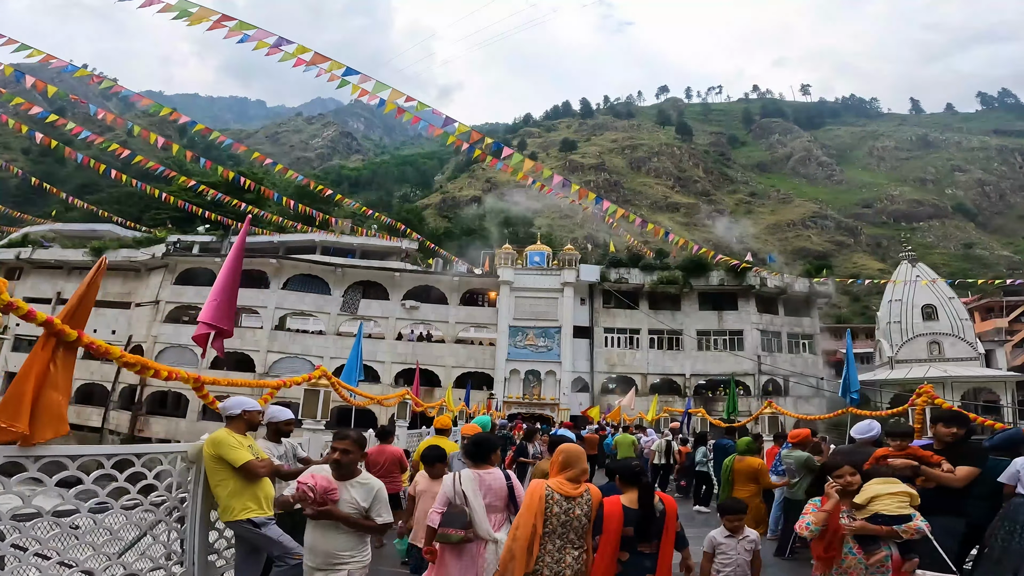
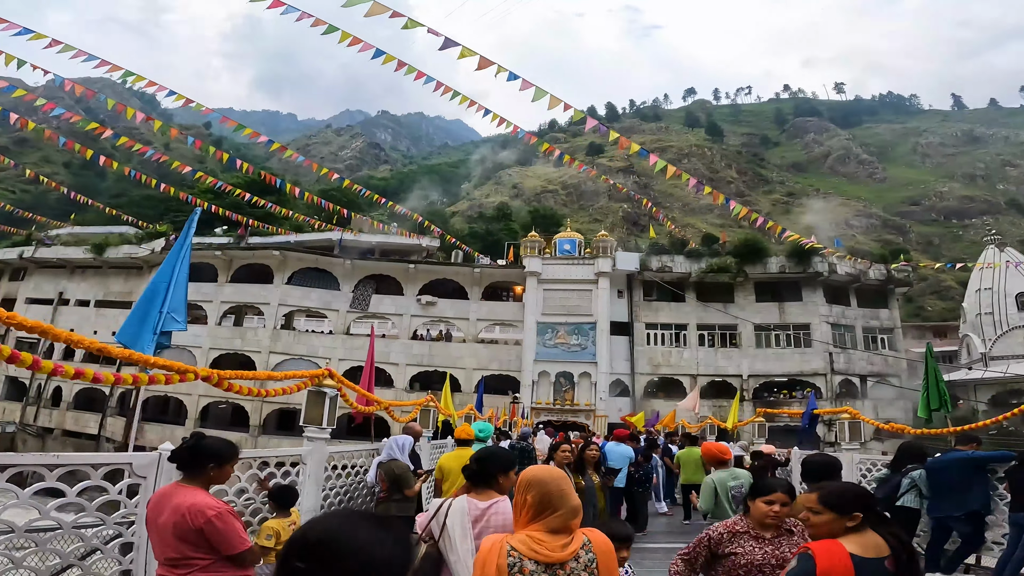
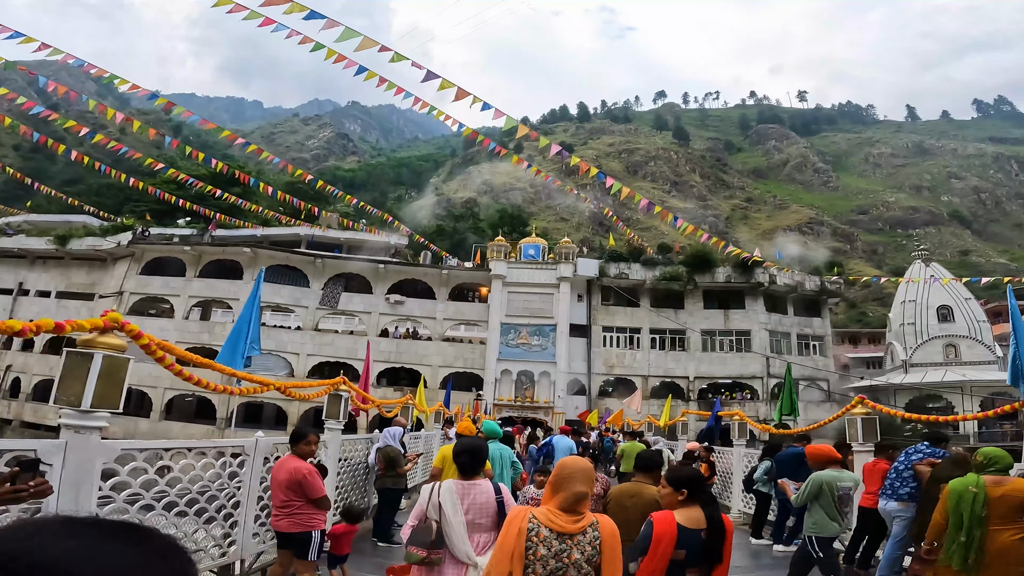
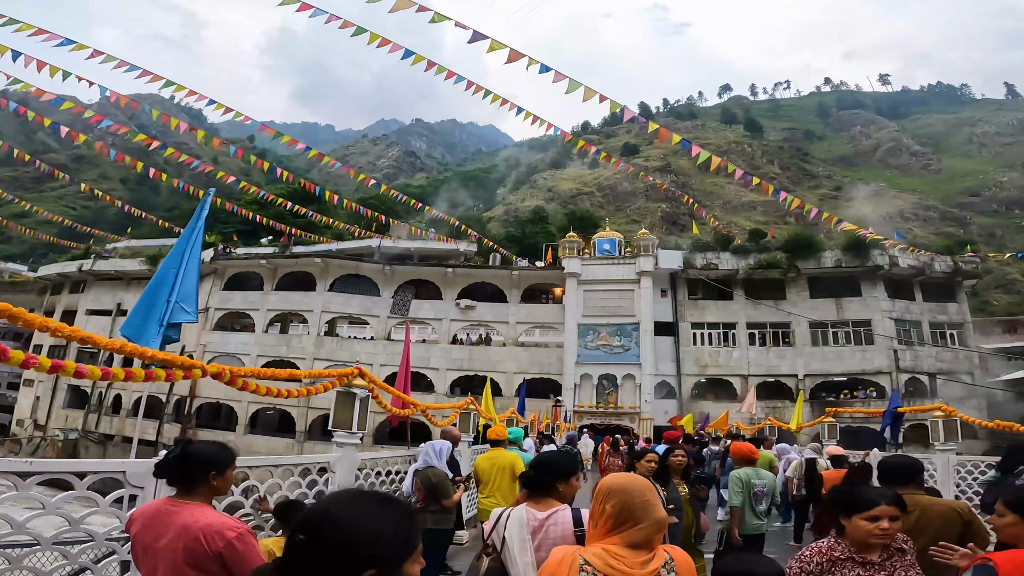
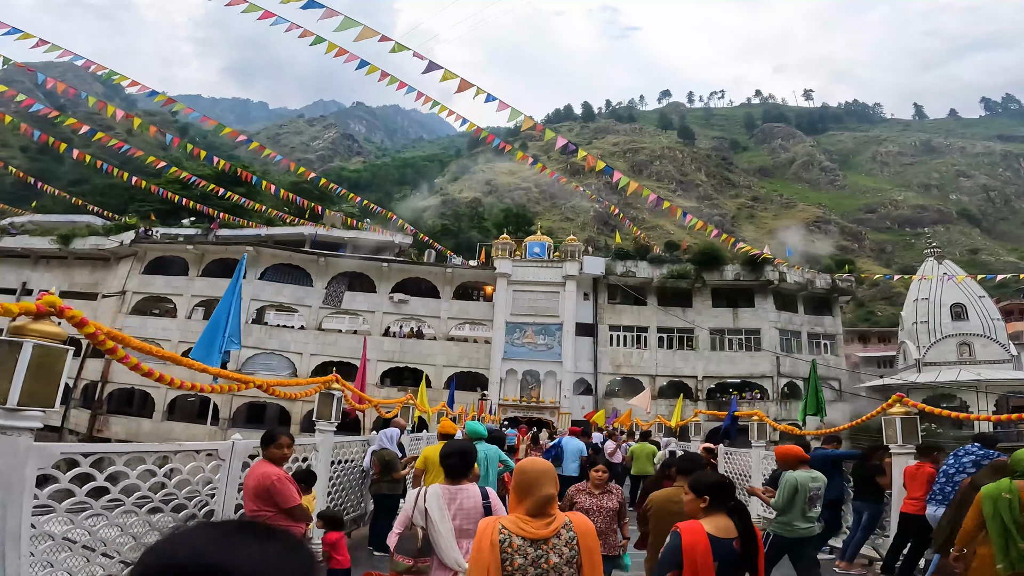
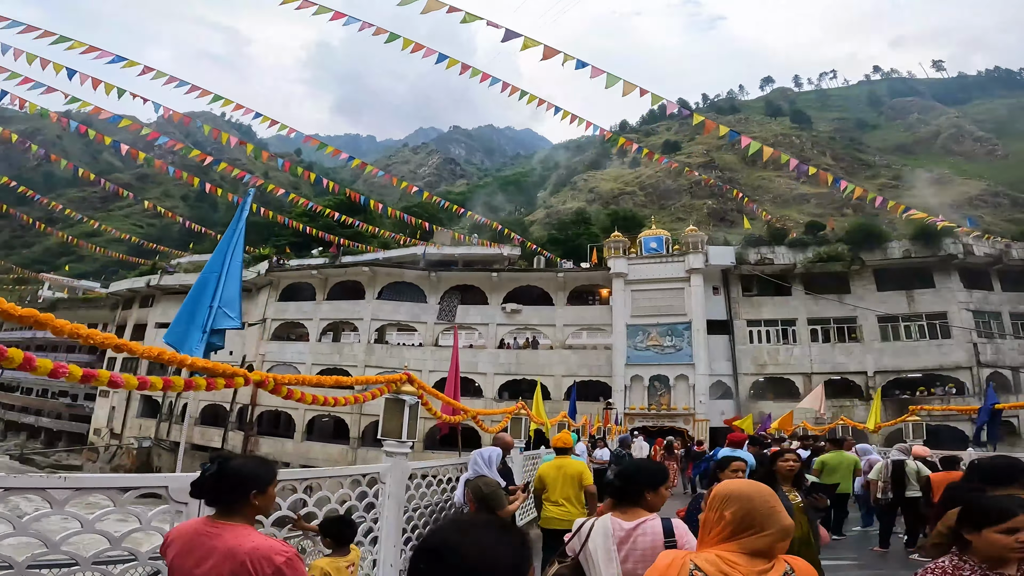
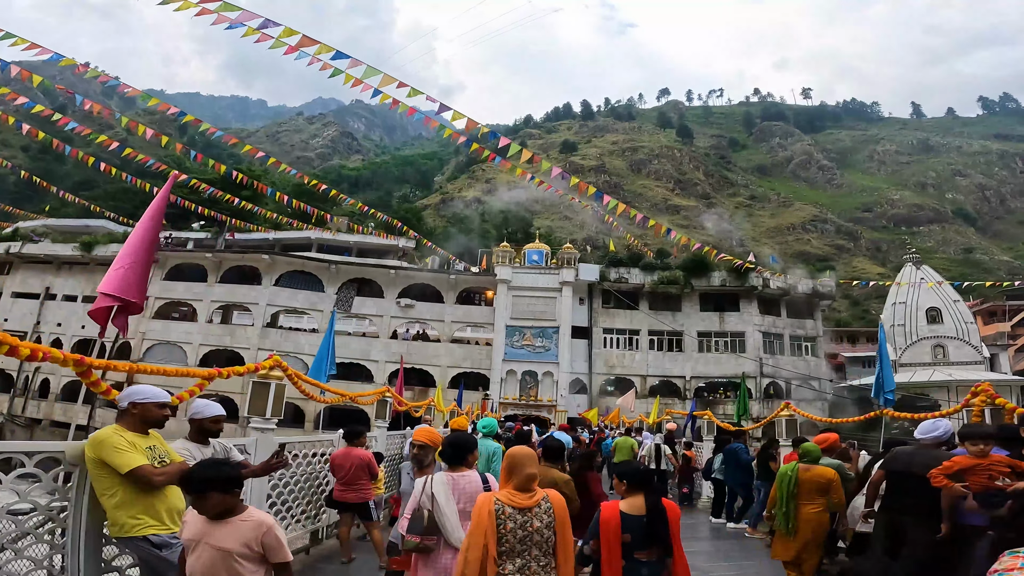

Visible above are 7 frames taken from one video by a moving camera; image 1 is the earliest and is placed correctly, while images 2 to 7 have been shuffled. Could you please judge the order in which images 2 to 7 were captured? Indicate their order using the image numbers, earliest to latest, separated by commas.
7, 3, 5, 2, 4, 6
